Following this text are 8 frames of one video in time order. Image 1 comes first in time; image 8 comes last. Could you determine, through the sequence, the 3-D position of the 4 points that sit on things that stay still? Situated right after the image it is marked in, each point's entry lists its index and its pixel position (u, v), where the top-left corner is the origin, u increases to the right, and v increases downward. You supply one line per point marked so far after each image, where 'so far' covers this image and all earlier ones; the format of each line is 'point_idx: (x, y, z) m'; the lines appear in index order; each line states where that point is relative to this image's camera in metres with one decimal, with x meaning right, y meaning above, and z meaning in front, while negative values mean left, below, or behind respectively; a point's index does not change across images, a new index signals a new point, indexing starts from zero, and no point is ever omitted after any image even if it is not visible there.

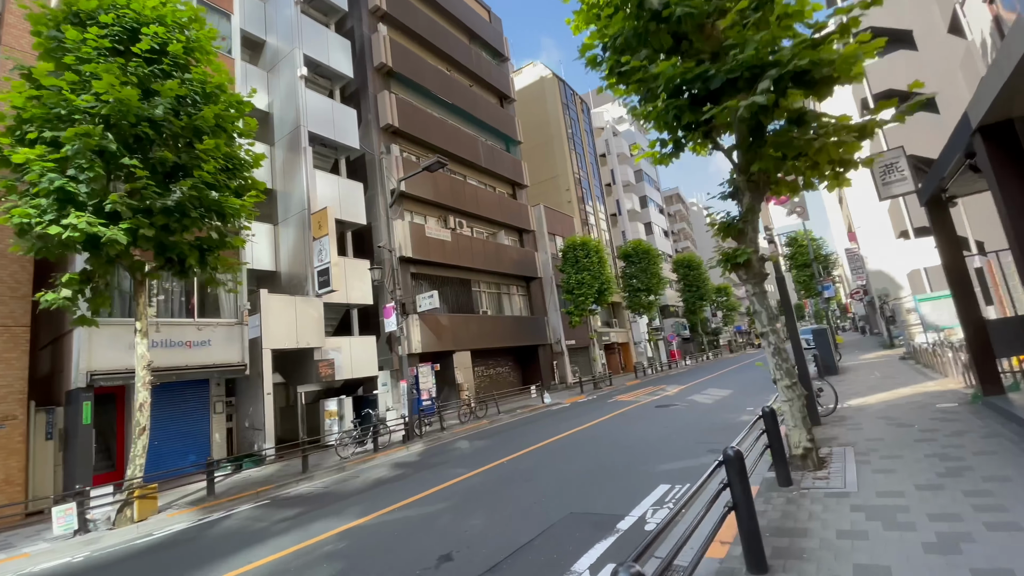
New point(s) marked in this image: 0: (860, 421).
0: (+5.9, -2.2, +8.1) m
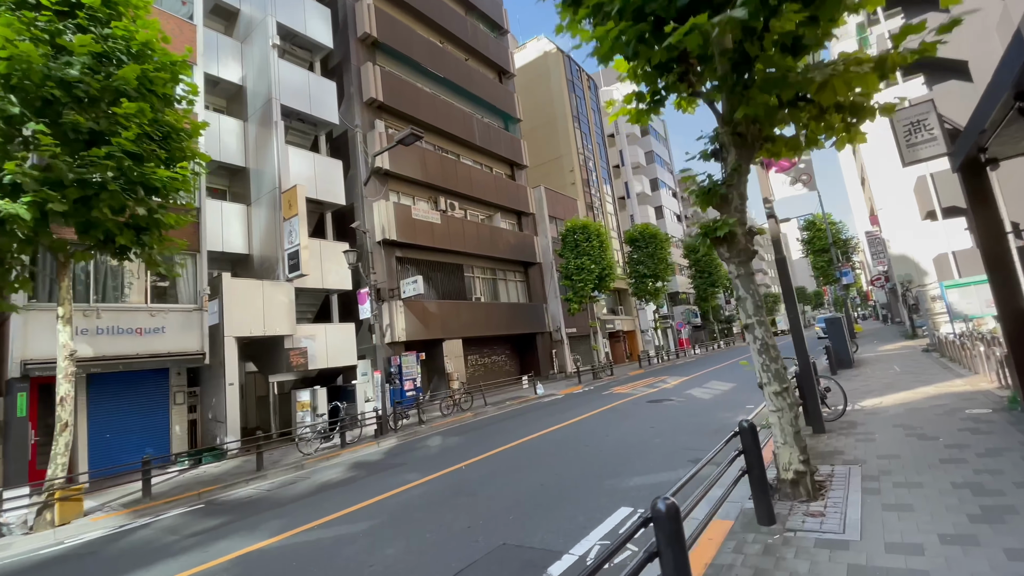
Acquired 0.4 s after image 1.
0: (+5.1, -2.0, +6.8) m
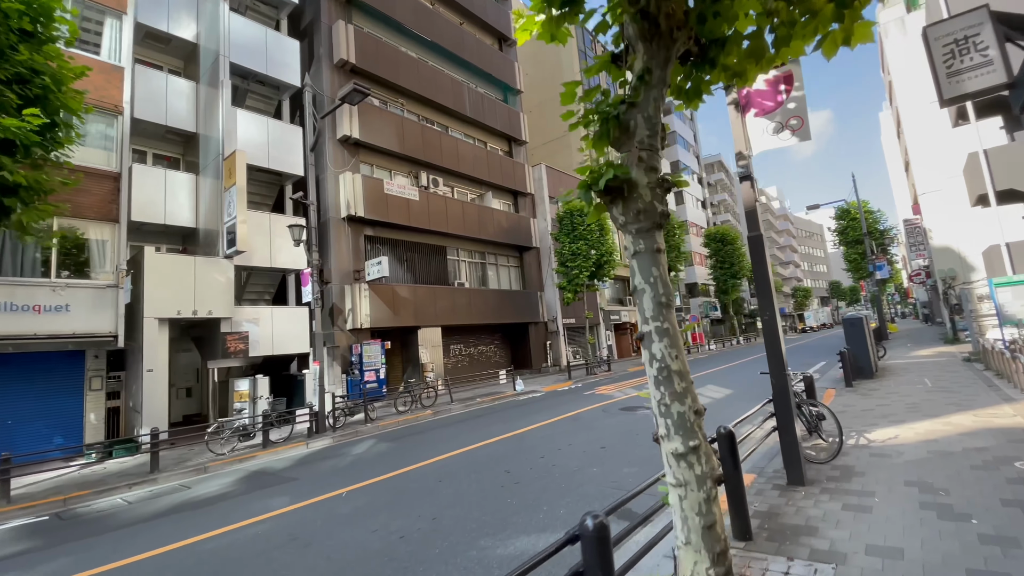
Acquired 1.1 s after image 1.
0: (+3.5, -1.9, +4.7) m
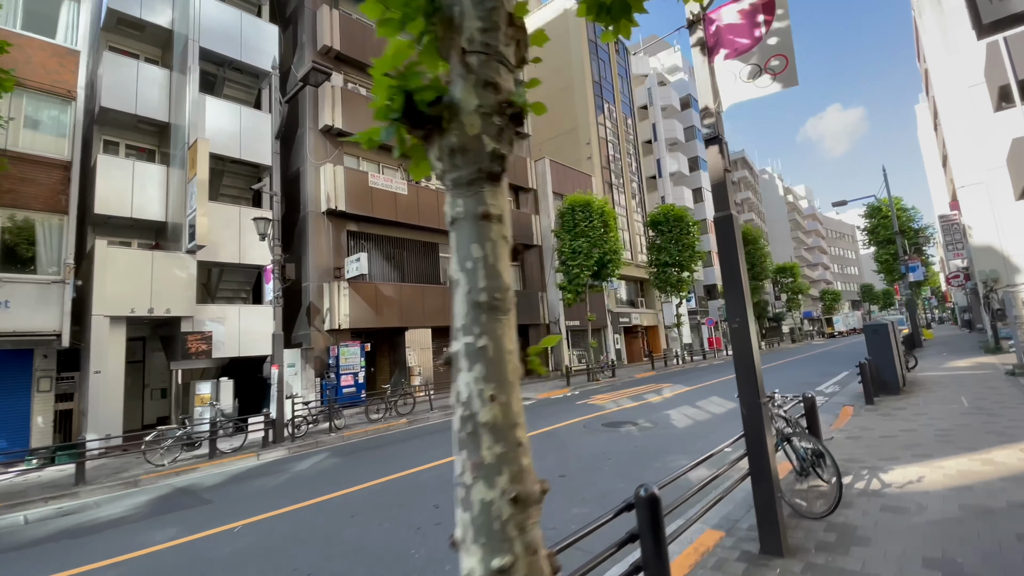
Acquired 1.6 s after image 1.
0: (+2.6, -1.9, +3.4) m
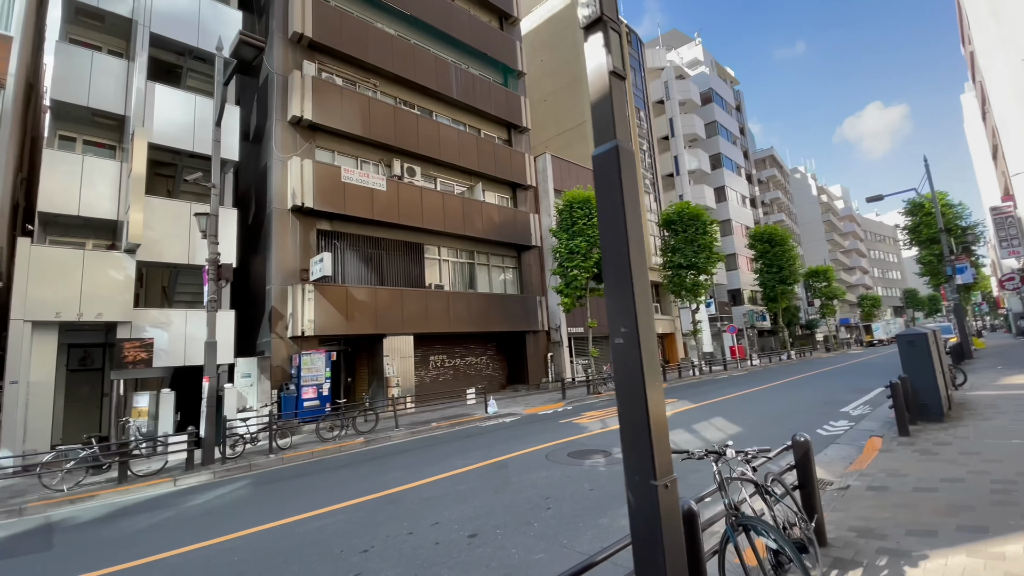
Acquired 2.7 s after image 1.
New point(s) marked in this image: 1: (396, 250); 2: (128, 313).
0: (+1.3, -1.8, +1.6) m
1: (-4.3, +1.4, +17.7) m
2: (-9.2, -0.6, +11.5) m
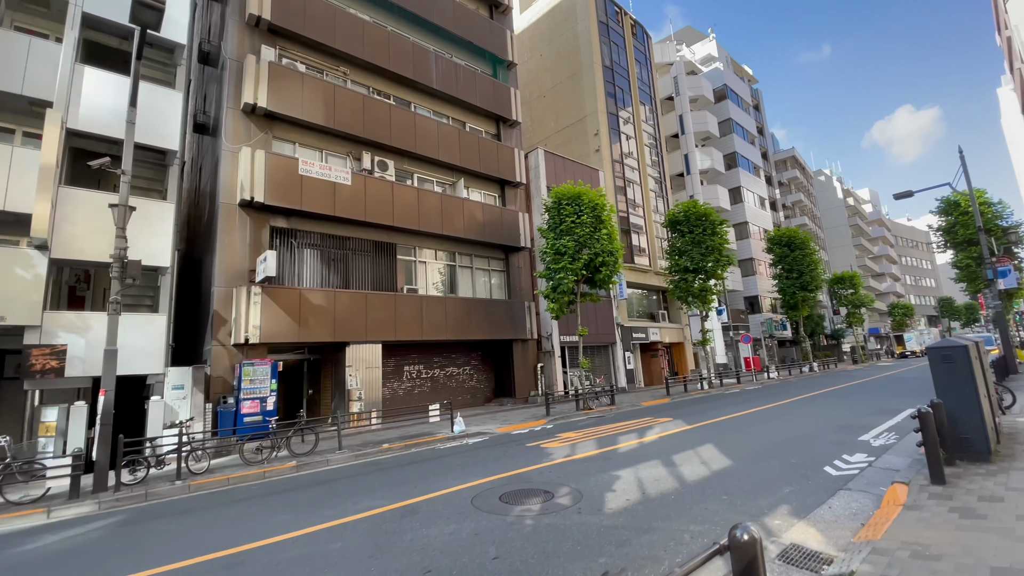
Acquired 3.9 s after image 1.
0: (-0.1, -1.7, -0.1) m
1: (-5.0, +1.3, +16.2) m
2: (-10.2, -0.6, +10.3) m
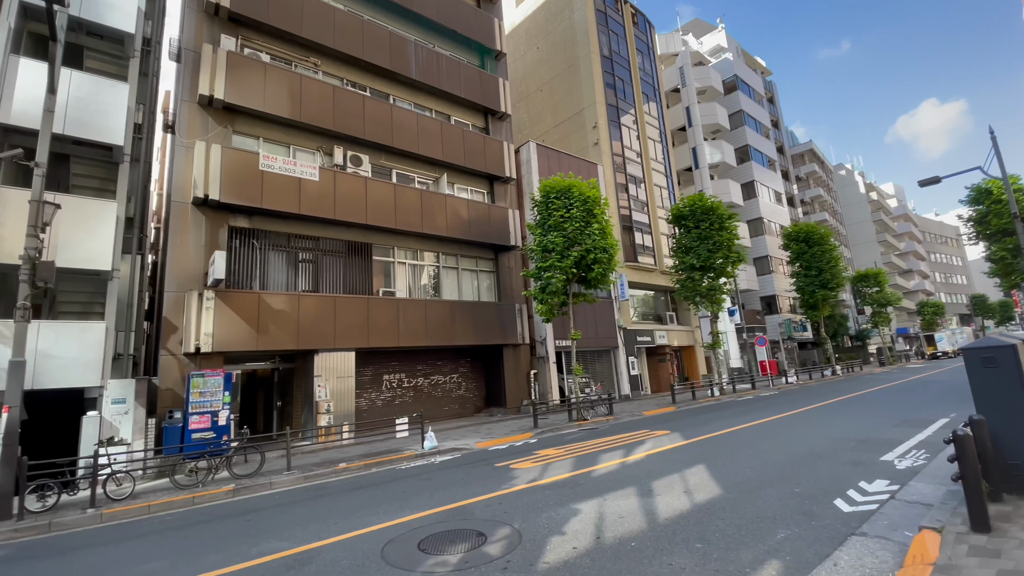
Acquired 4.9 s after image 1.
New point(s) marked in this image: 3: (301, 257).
0: (-1.2, -1.6, -1.3) m
1: (-5.6, +1.2, +15.2) m
2: (-10.9, -0.7, +9.4) m
3: (-6.4, +0.9, +14.4) m
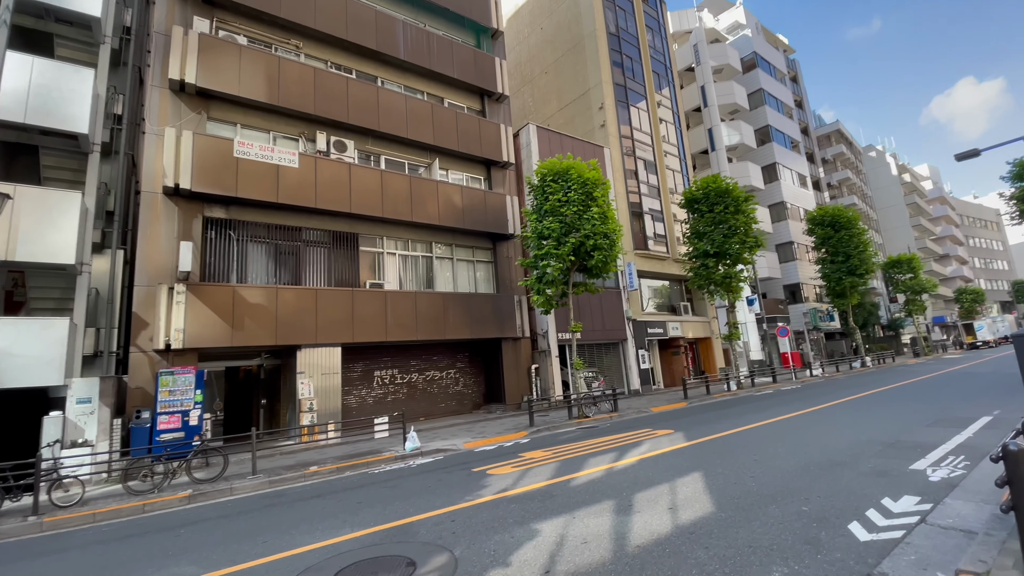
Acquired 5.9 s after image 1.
0: (-2.1, -1.5, -2.2) m
1: (-5.8, +1.4, +14.5) m
2: (-11.4, -0.7, +9.0) m
3: (-6.6, +1.1, +13.7) m
